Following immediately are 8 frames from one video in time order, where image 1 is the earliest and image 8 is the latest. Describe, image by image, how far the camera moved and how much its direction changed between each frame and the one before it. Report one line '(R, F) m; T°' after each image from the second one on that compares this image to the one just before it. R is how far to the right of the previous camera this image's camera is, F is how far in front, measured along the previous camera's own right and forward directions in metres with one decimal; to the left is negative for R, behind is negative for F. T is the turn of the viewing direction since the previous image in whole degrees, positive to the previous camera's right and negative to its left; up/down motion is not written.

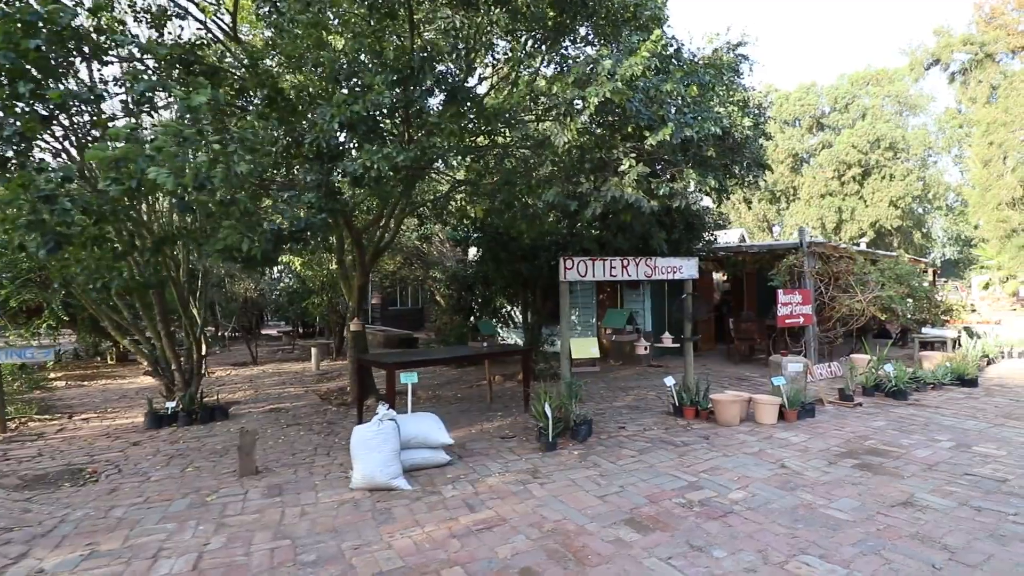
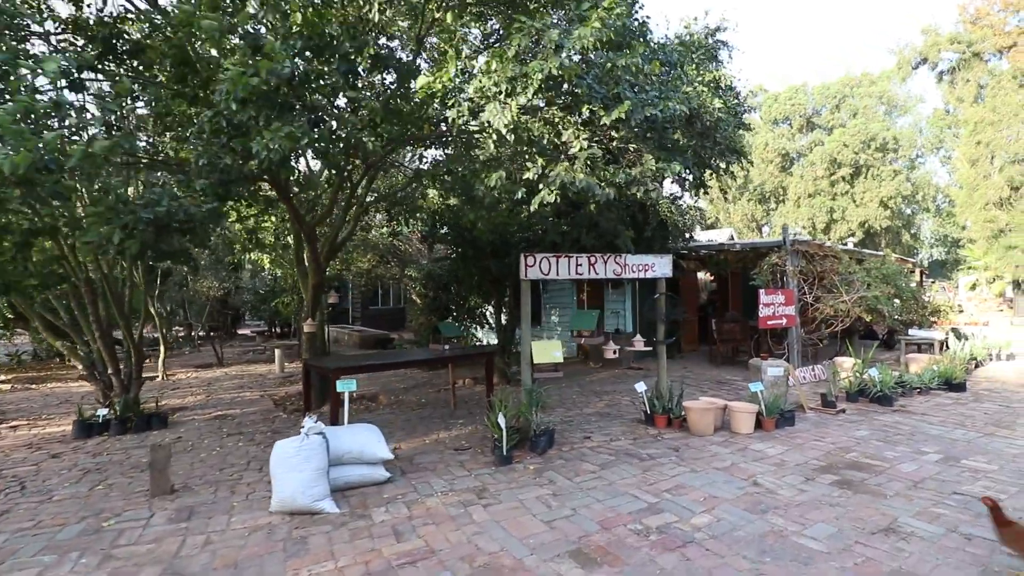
(+0.4, +0.5) m; +1°
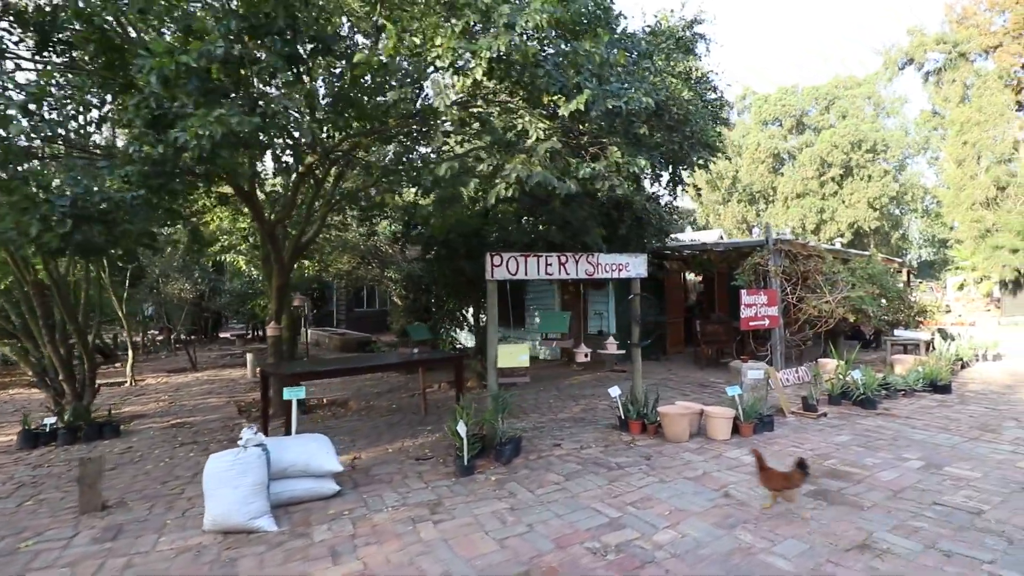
(+0.3, +0.3) m; +1°
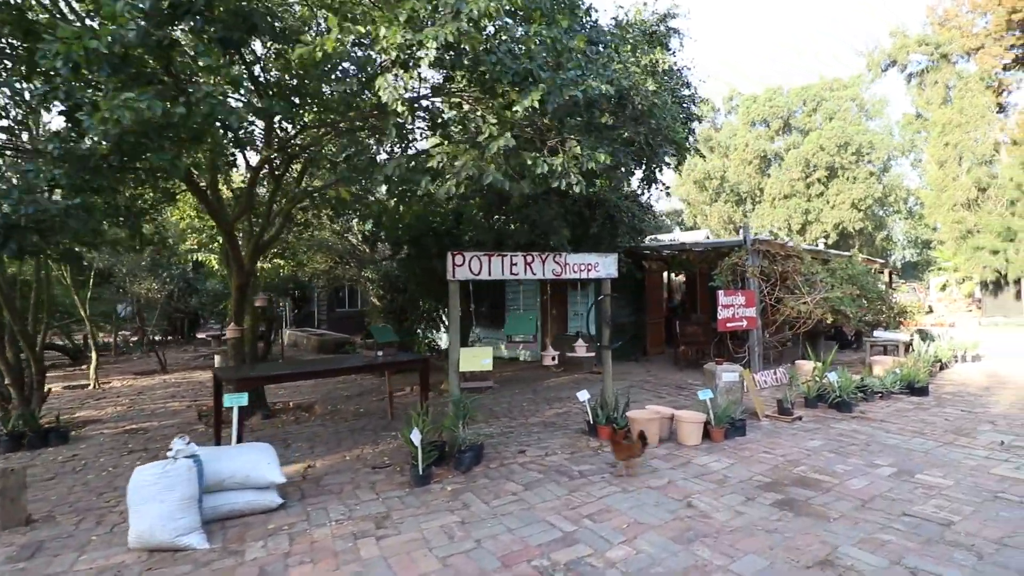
(+0.3, +0.2) m; +1°
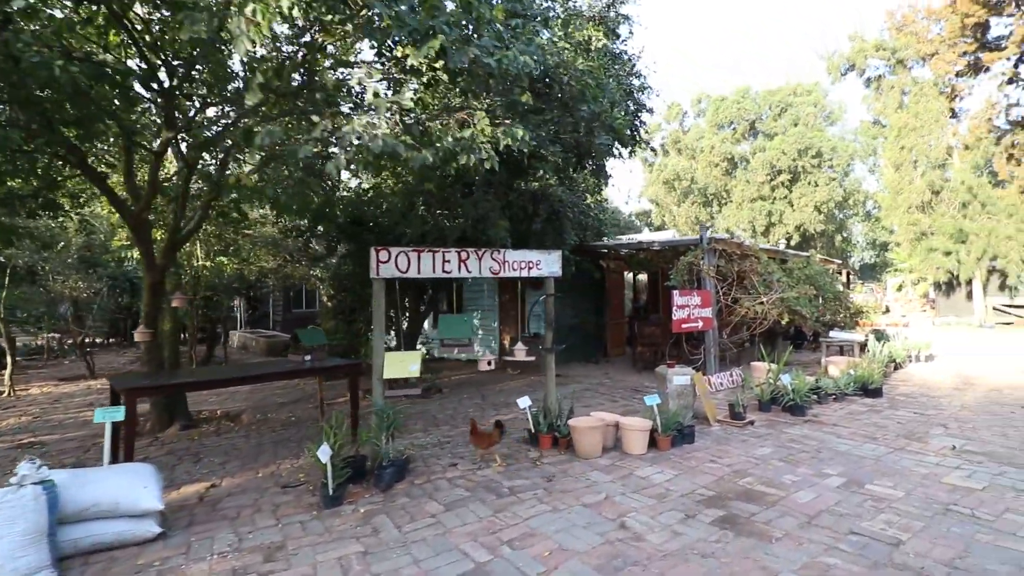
(+0.4, +0.4) m; +3°
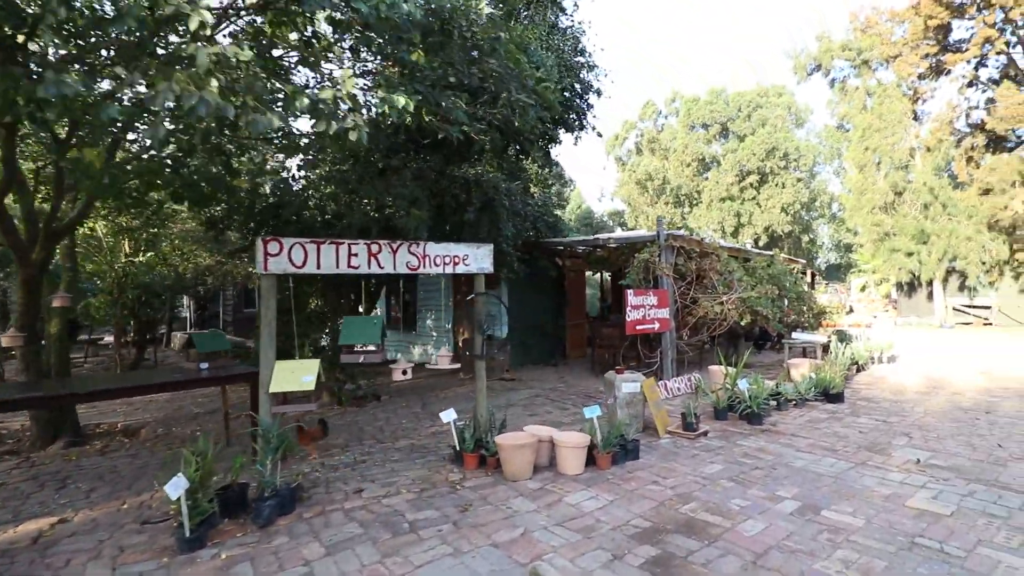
(+0.5, +0.7) m; +3°
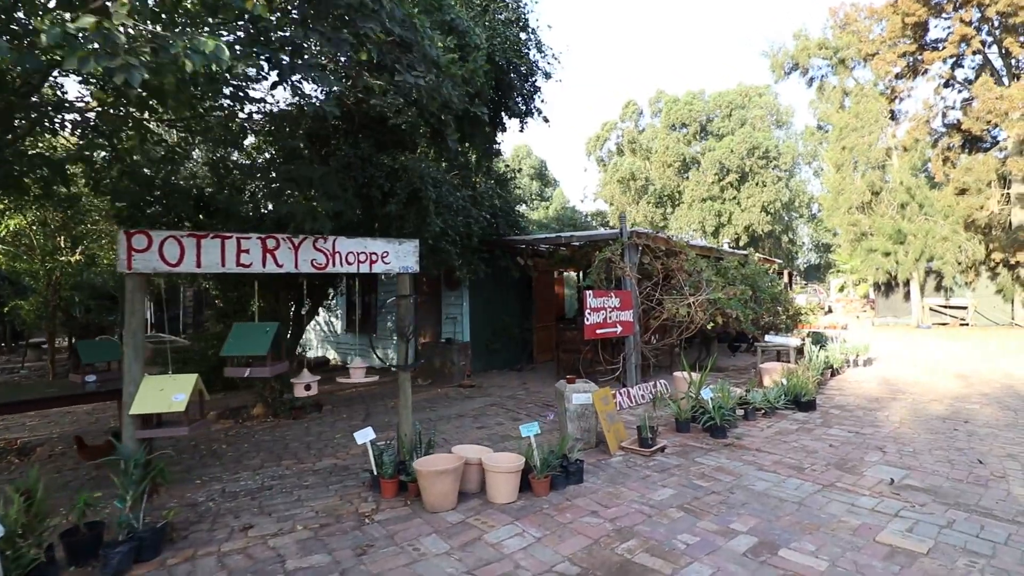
(+0.5, +0.6) m; +2°
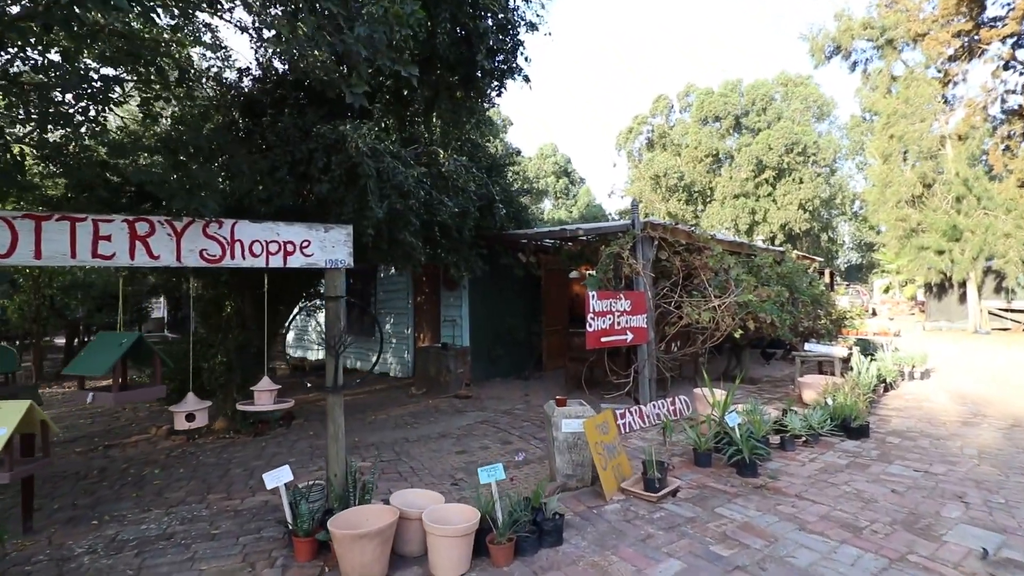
(+0.5, +1.1) m; -3°
